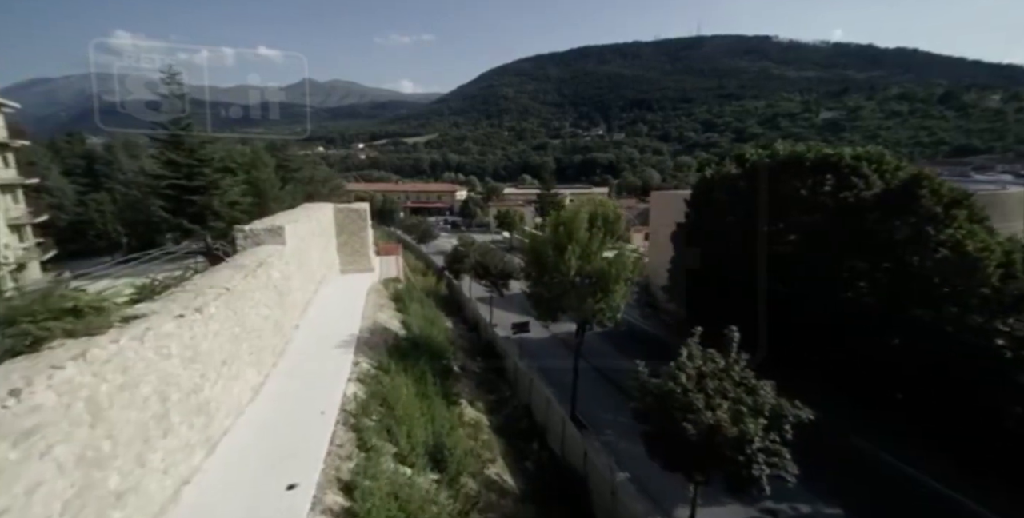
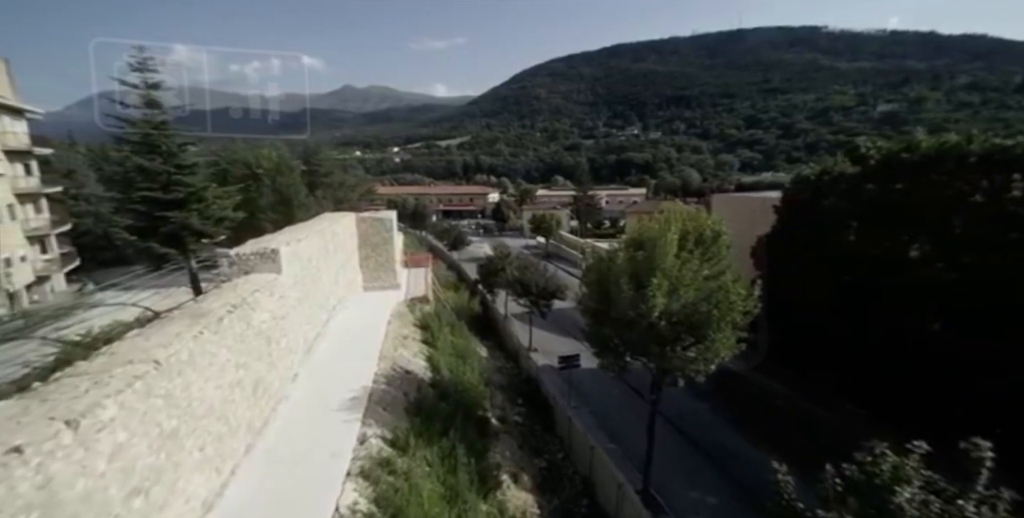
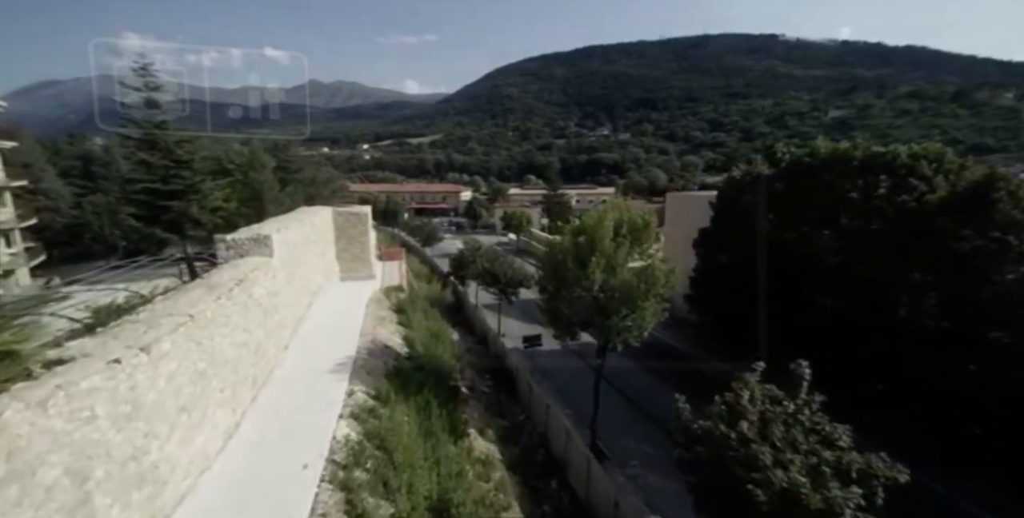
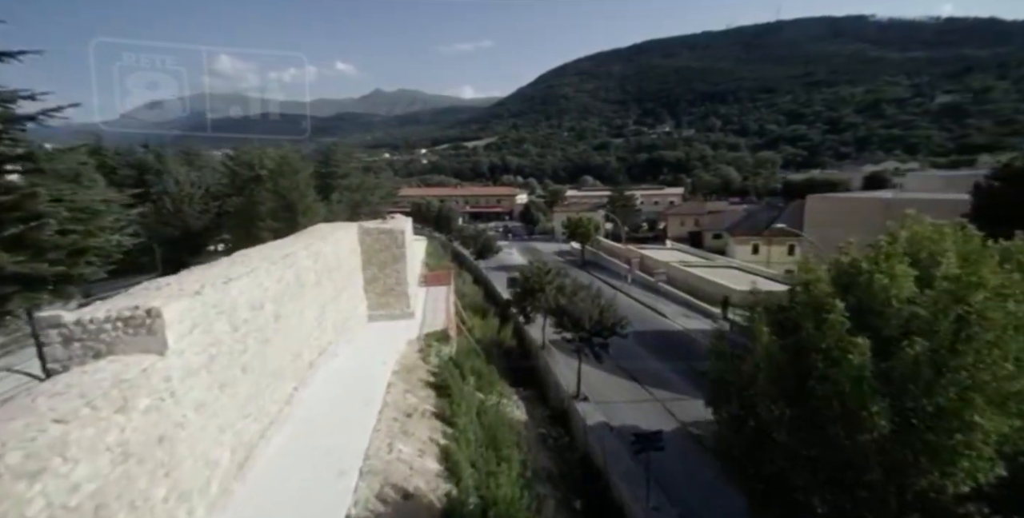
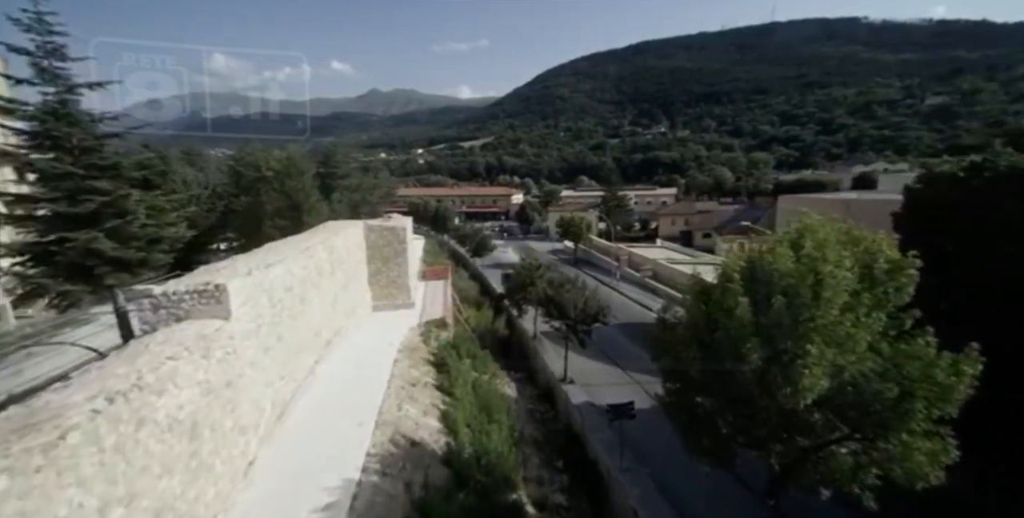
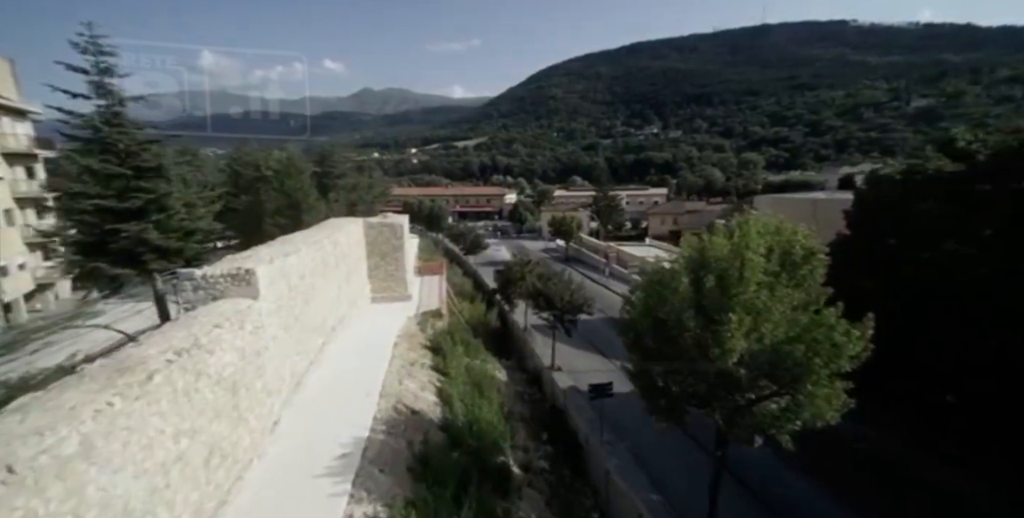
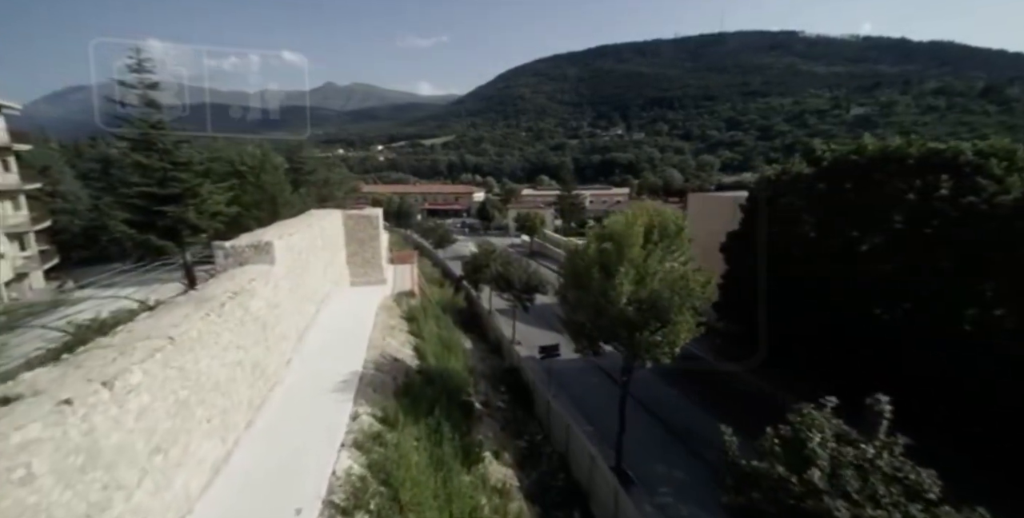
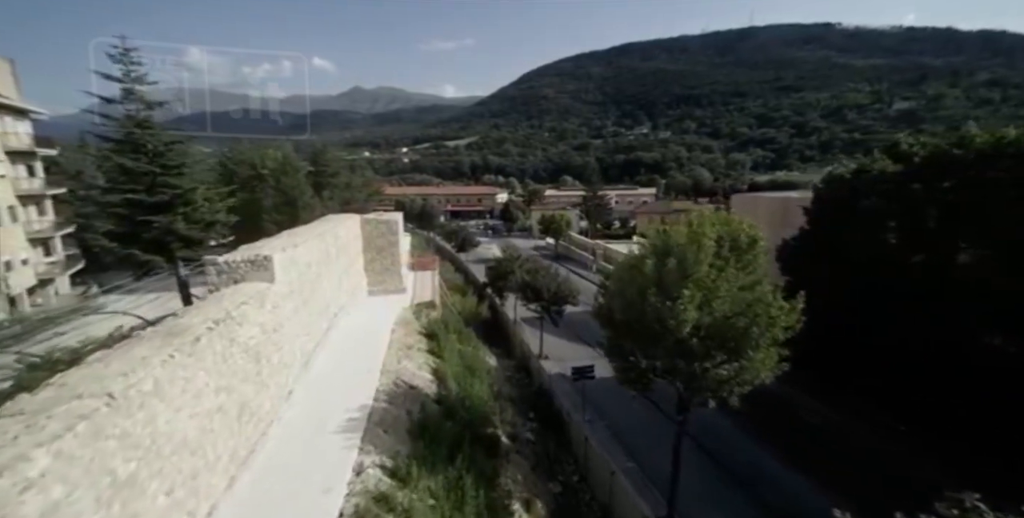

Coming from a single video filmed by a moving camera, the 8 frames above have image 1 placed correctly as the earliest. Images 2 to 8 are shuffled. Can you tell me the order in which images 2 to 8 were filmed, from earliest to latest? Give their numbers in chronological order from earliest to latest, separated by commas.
3, 7, 2, 8, 6, 5, 4
